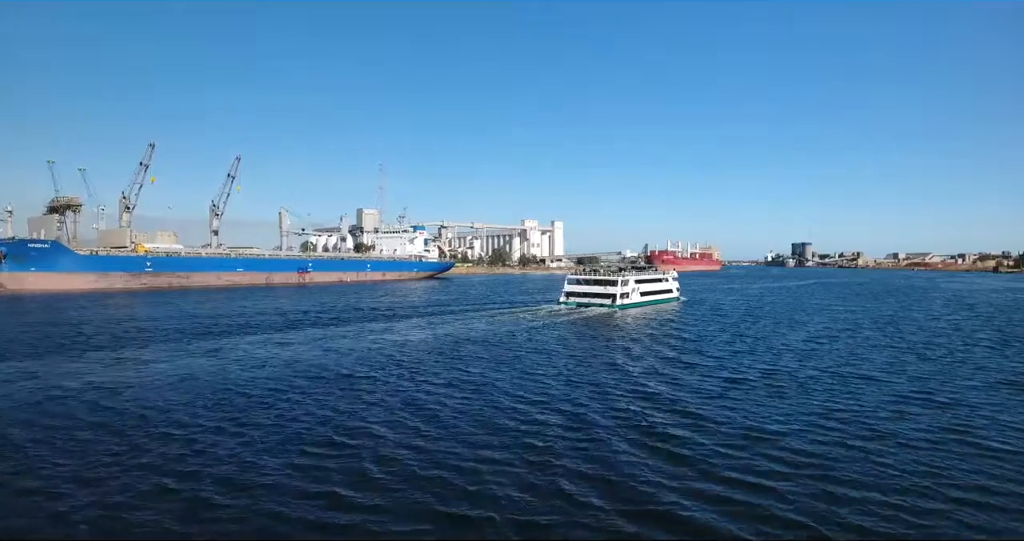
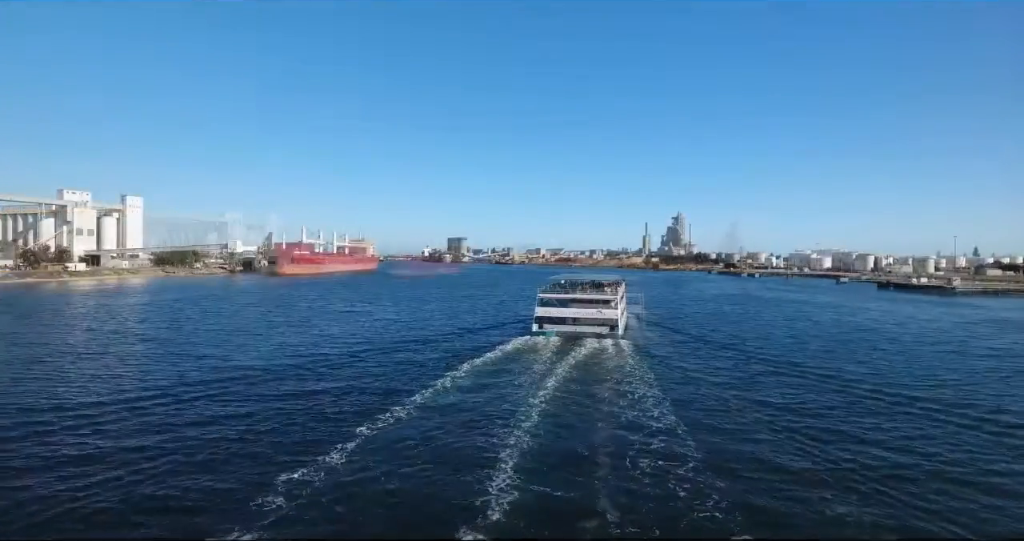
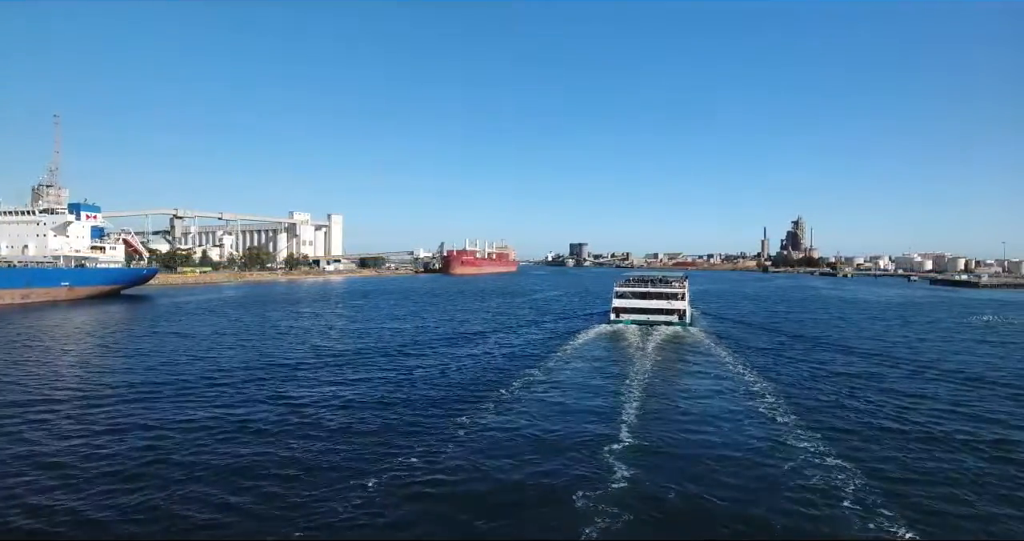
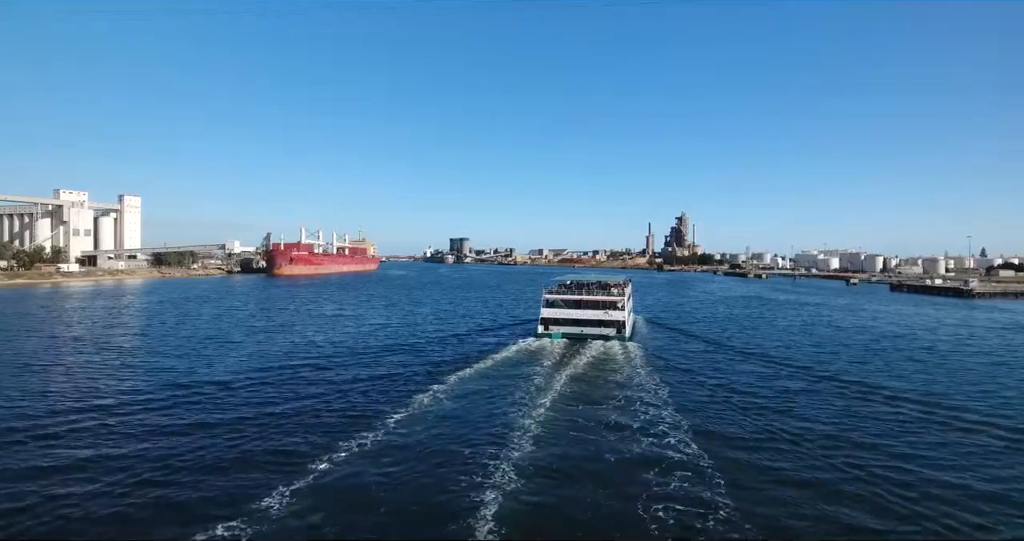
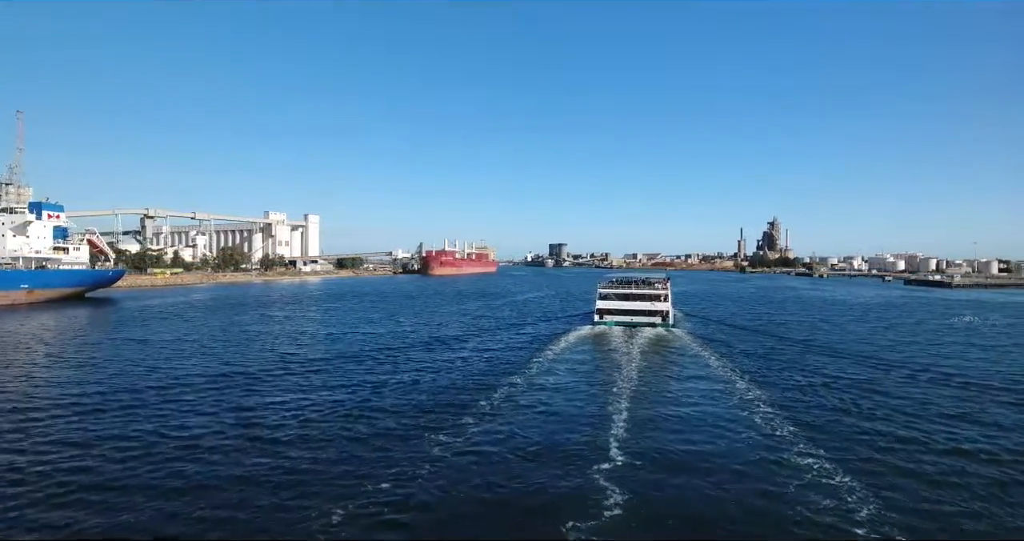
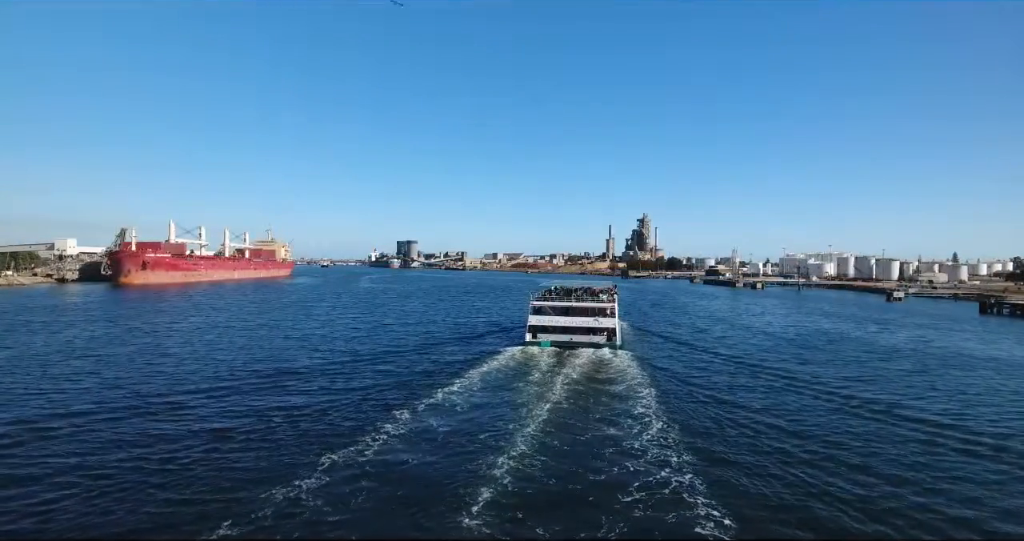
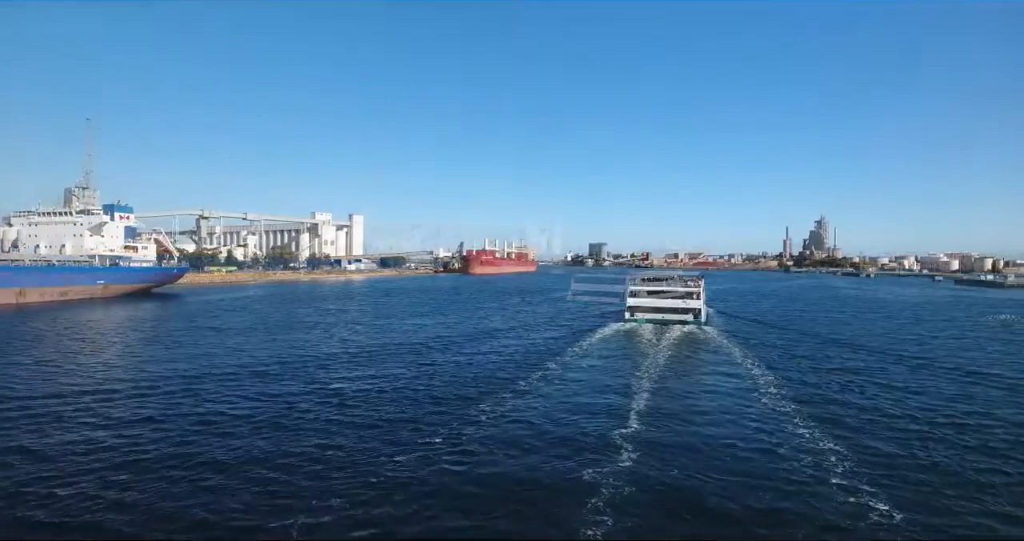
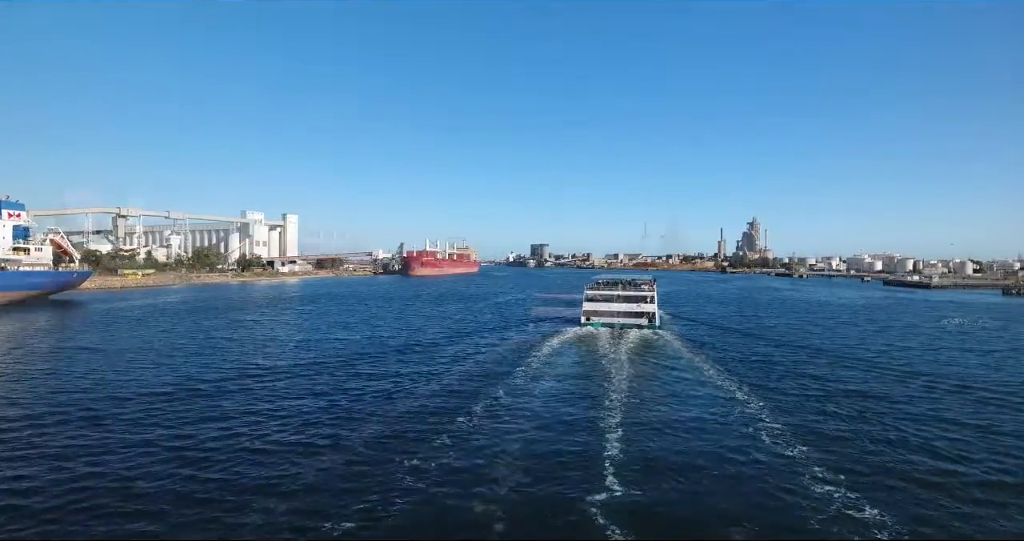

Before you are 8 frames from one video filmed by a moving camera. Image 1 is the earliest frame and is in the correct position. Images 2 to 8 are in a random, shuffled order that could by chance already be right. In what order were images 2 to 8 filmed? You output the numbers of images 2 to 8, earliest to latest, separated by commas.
7, 3, 5, 8, 2, 4, 6
